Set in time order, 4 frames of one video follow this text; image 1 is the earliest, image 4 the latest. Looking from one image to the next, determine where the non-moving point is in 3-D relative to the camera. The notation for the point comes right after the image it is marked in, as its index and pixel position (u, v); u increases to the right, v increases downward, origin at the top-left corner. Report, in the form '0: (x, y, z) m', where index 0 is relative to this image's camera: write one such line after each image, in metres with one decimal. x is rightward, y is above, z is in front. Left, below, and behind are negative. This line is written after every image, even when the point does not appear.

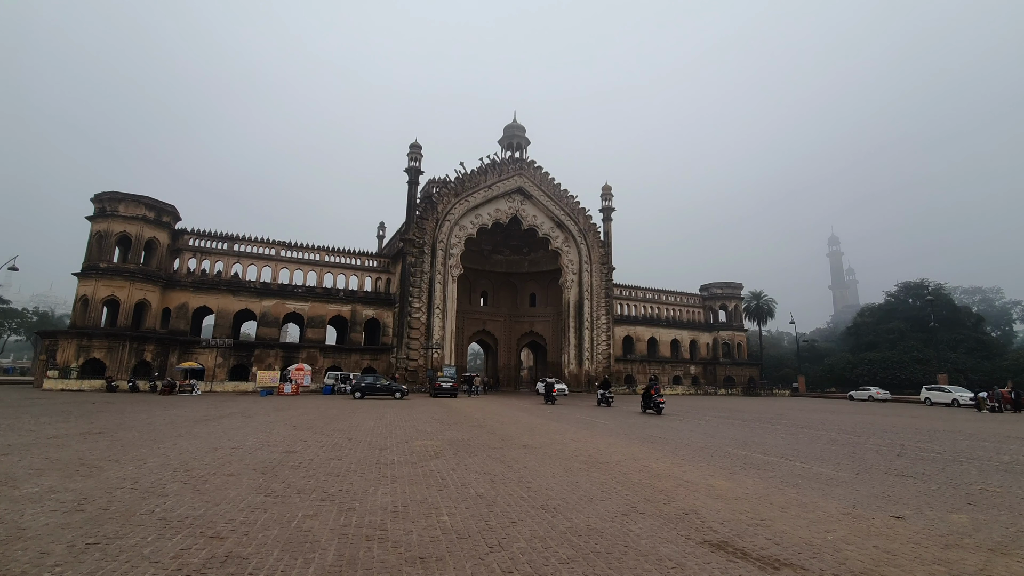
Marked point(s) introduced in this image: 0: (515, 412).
0: (+0.1, -4.1, +17.1) m
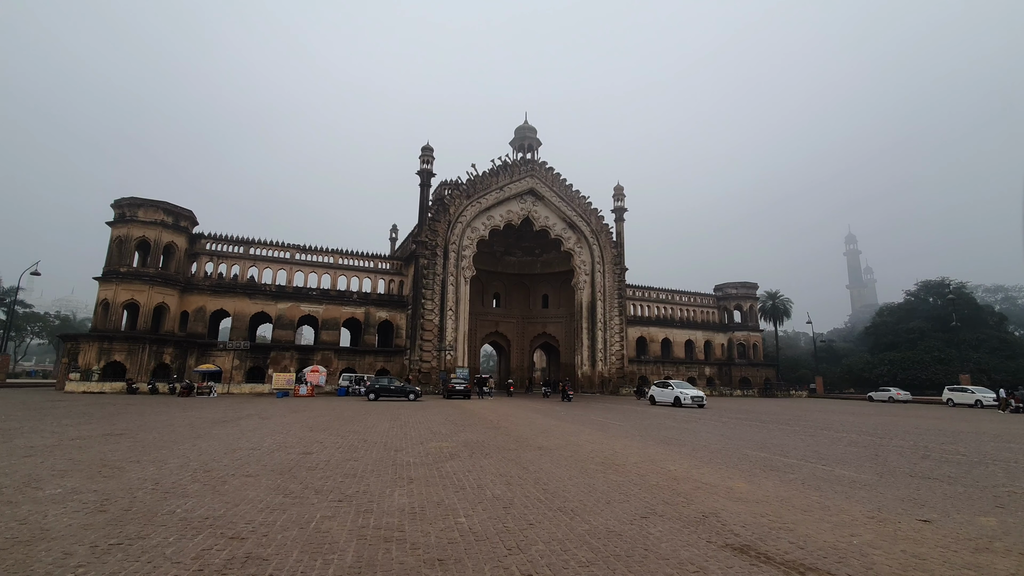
0: (+0.6, -4.1, +17.1) m
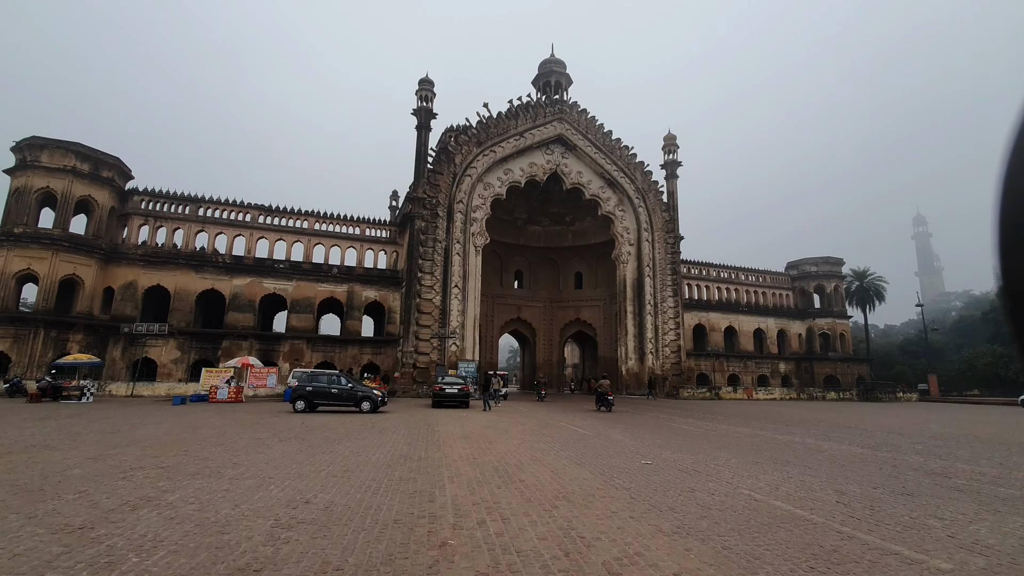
0: (+0.7, -2.4, +7.3) m
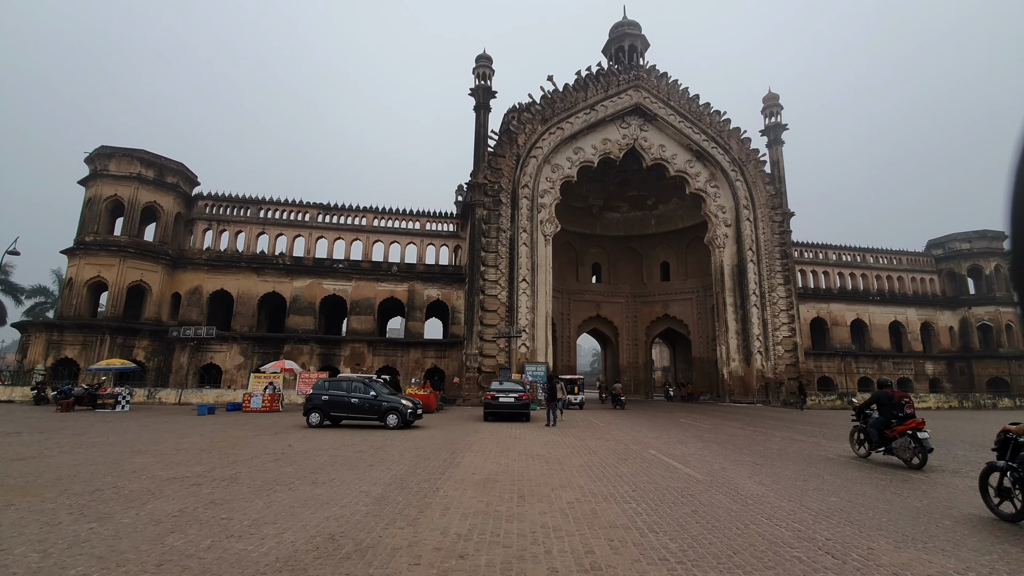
0: (+0.9, -1.8, +3.5) m
